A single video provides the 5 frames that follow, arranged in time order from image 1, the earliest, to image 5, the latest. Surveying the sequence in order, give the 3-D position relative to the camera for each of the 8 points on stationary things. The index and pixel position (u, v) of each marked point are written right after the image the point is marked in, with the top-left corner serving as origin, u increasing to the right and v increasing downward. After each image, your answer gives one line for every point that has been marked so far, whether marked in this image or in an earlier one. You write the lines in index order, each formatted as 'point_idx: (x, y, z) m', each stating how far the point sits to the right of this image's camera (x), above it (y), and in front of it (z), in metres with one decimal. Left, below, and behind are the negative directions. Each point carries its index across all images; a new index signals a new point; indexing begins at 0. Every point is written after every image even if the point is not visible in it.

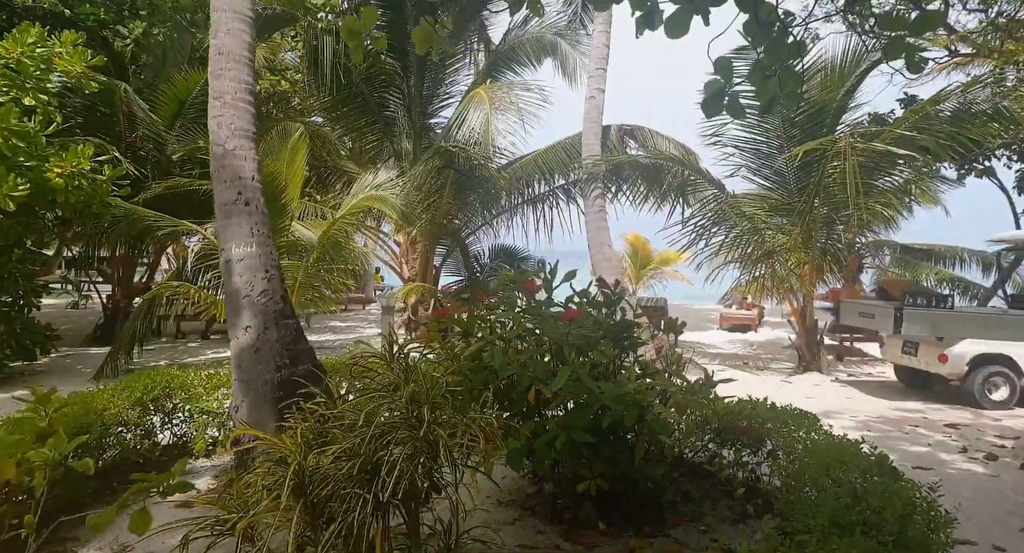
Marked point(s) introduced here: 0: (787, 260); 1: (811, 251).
0: (+2.1, +0.1, +5.3) m
1: (+2.4, +0.2, +5.1) m
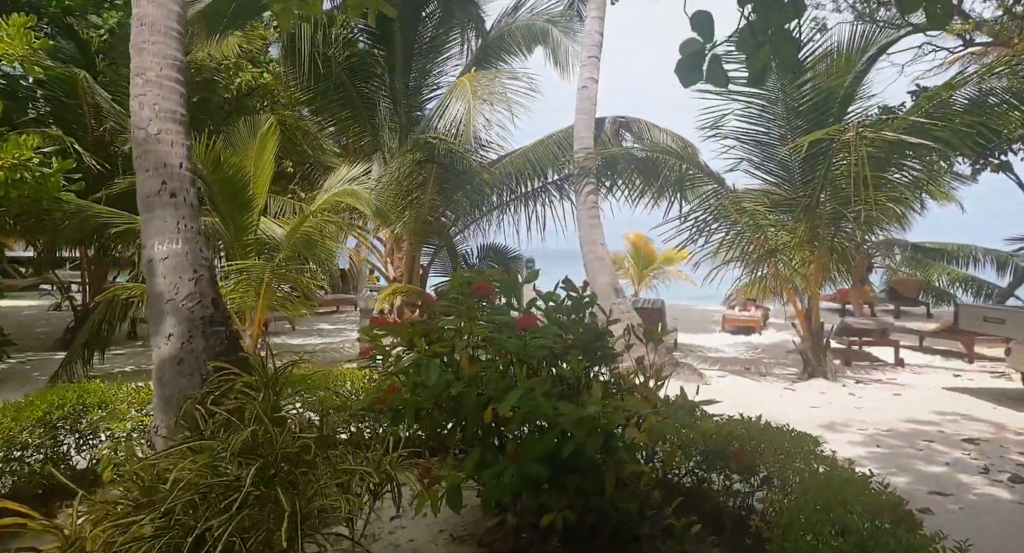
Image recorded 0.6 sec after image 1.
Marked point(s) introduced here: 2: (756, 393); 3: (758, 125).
0: (+2.0, +0.1, +5.0) m
1: (+2.3, +0.2, +4.8) m
2: (+1.8, -0.8, +4.5) m
3: (+1.9, +1.1, +4.7) m
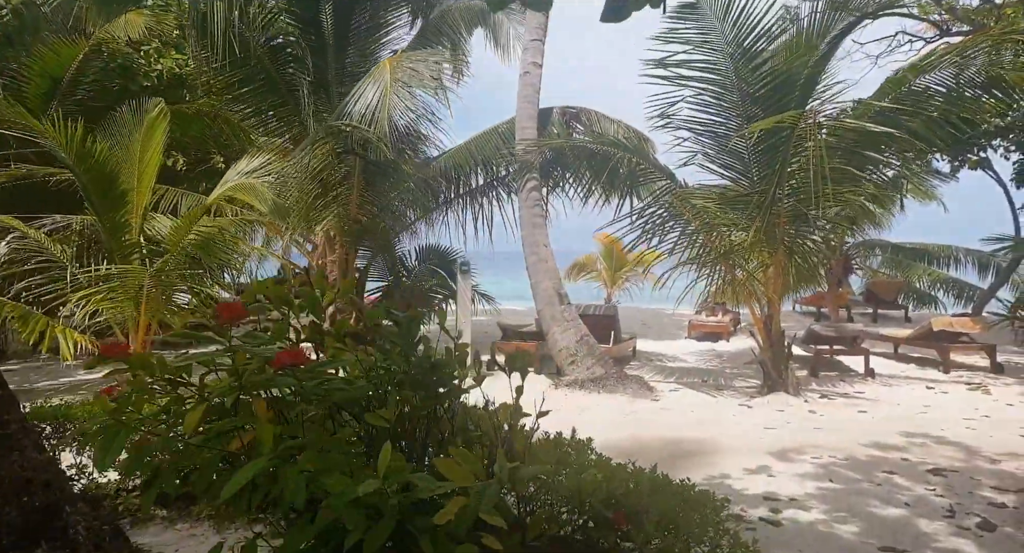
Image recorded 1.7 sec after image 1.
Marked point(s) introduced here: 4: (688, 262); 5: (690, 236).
0: (+1.5, +0.1, +4.6) m
1: (+1.8, +0.2, +4.4) m
2: (+1.3, -0.9, +4.1) m
3: (+1.4, +1.1, +4.3) m
4: (+1.3, +0.1, +4.5) m
5: (+1.3, +0.3, +4.5) m
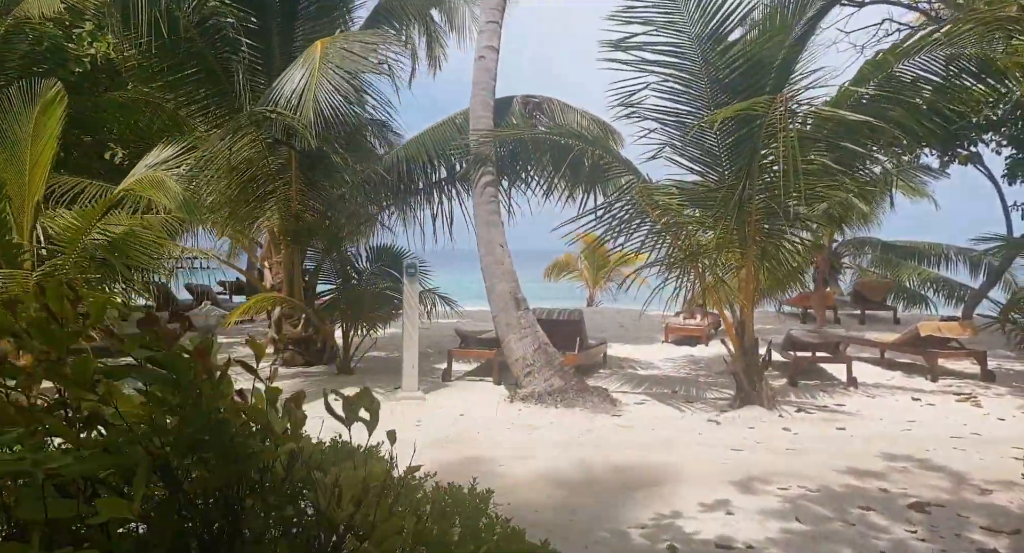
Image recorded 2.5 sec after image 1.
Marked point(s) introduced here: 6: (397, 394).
0: (+1.2, +0.1, +4.2) m
1: (+1.4, +0.2, +4.0) m
2: (+1.0, -0.9, +3.7) m
3: (+1.1, +1.1, +3.9) m
4: (+0.9, +0.1, +4.1) m
5: (+1.0, +0.3, +4.1) m
6: (-0.8, -0.8, +4.1) m
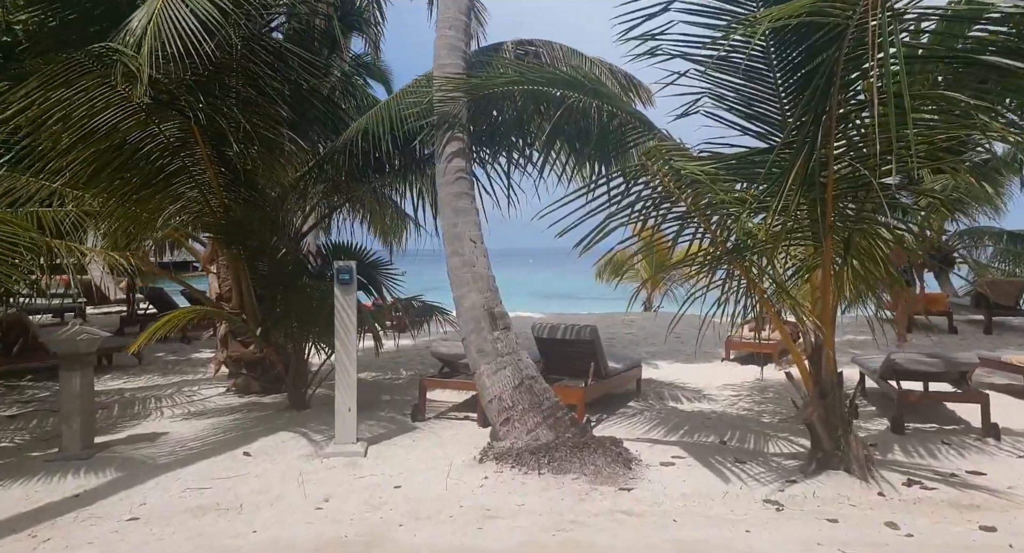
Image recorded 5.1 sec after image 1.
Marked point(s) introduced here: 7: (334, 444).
0: (+1.0, 0.0, +2.9) m
1: (+1.3, +0.2, +2.7) m
2: (+0.8, -0.9, +2.5) m
3: (+0.9, +1.1, +2.6) m
4: (+0.8, +0.1, +2.8) m
5: (+0.8, +0.2, +2.8) m
6: (-0.9, -0.8, +3.0) m
7: (-0.9, -0.8, +3.0) m
